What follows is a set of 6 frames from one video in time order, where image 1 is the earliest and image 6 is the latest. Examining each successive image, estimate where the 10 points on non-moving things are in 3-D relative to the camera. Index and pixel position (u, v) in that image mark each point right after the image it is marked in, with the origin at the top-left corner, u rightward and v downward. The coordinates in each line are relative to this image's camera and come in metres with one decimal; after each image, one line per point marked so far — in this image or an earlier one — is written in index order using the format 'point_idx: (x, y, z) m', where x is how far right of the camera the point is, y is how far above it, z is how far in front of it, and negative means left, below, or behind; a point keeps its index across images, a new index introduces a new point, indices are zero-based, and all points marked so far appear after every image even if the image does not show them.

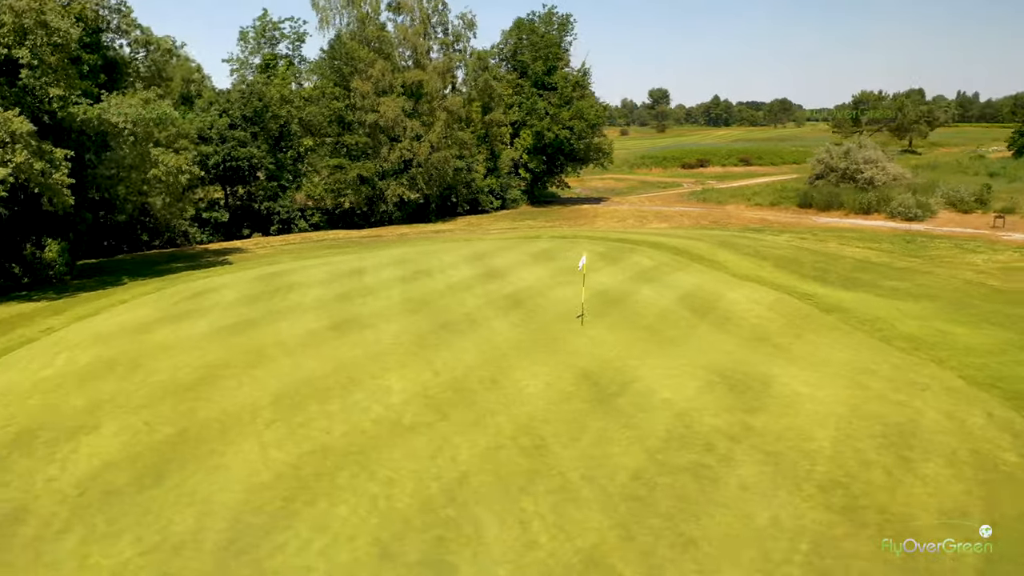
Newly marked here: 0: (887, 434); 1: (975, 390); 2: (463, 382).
0: (+4.7, -1.8, +10.3) m
1: (+6.8, -1.5, +12.1) m
2: (-0.7, -1.5, +13.0) m
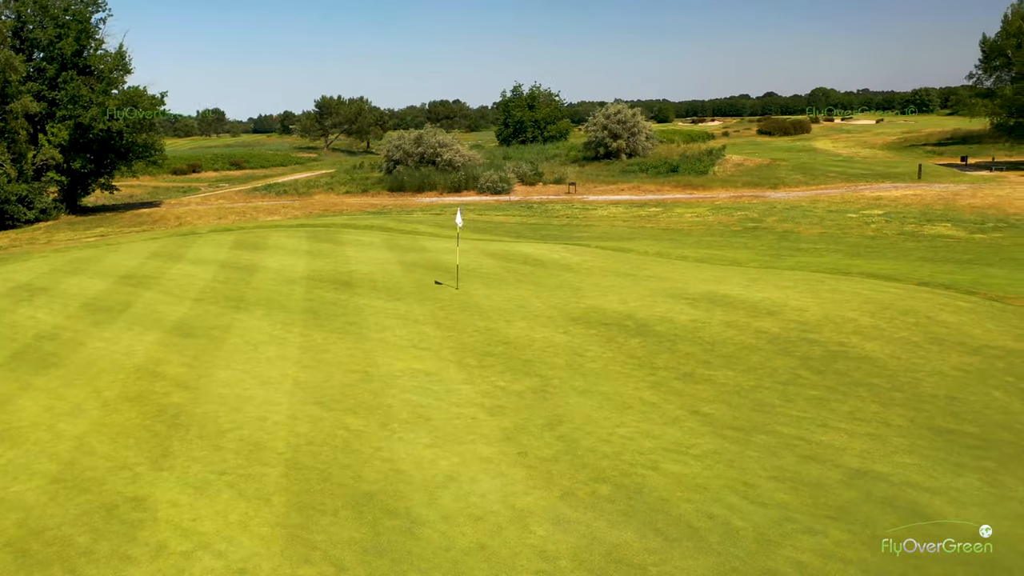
0: (+5.4, -0.3, +12.3) m
1: (+6.0, +0.2, +15.0) m
2: (-0.4, -0.8, +11.1) m
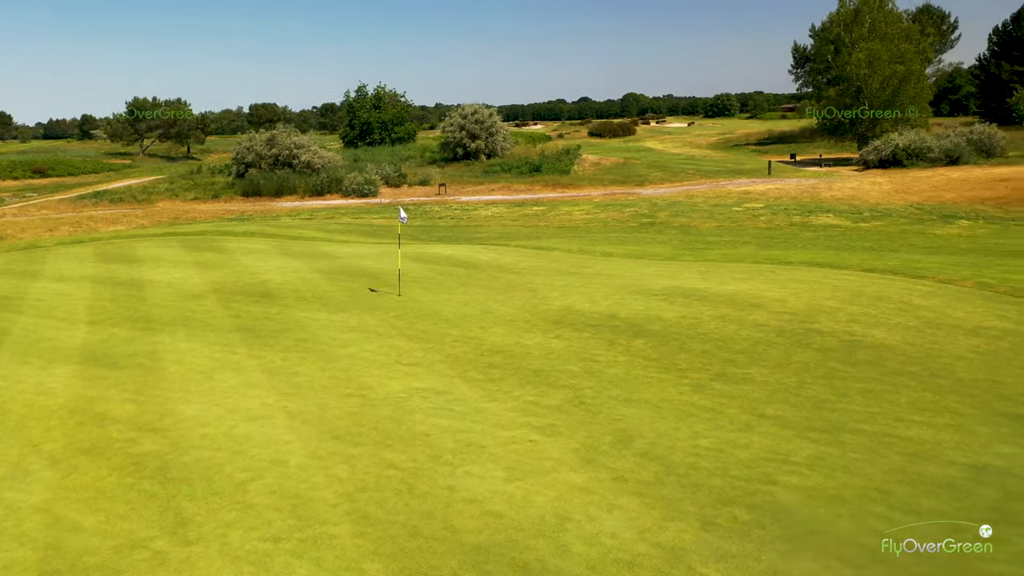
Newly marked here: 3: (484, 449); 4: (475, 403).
0: (+5.0, -0.1, +12.3) m
1: (+5.0, +0.4, +15.1) m
2: (-0.5, -0.9, +9.9) m
3: (-0.3, -1.4, +7.0) m
4: (-0.4, -1.2, +8.3) m
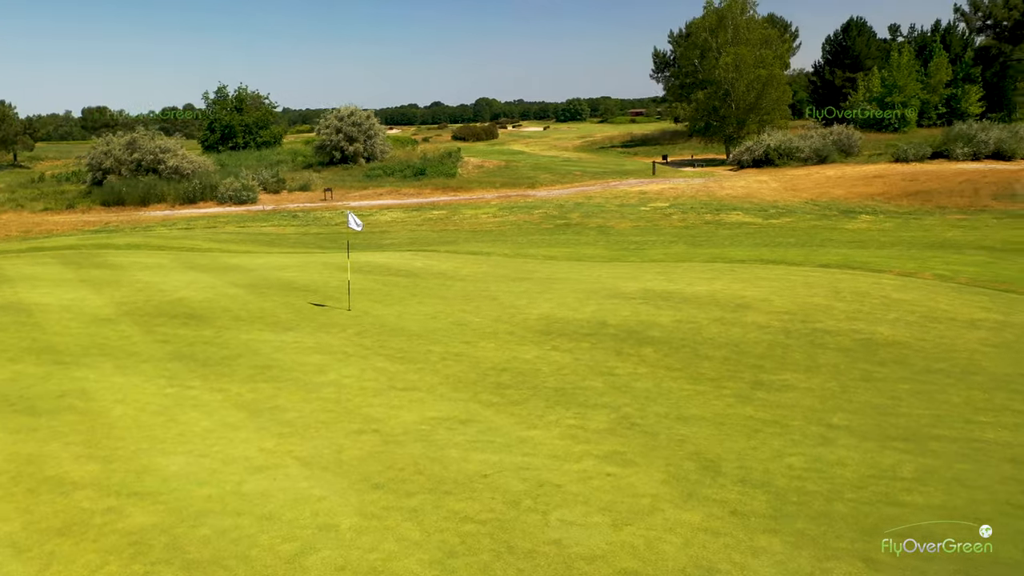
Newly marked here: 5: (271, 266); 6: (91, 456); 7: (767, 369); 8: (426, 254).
0: (+4.6, 0.0, +12.1) m
1: (+4.0, +0.4, +14.8) m
2: (-0.4, -1.0, +8.8) m
3: (+0.4, -1.5, +6.0) m
4: (0.0, -1.3, +7.2) m
5: (-4.8, +0.5, +16.5) m
6: (-3.5, -1.4, +6.8) m
7: (+2.7, -0.9, +8.8) m
8: (-1.9, +0.8, +18.2) m
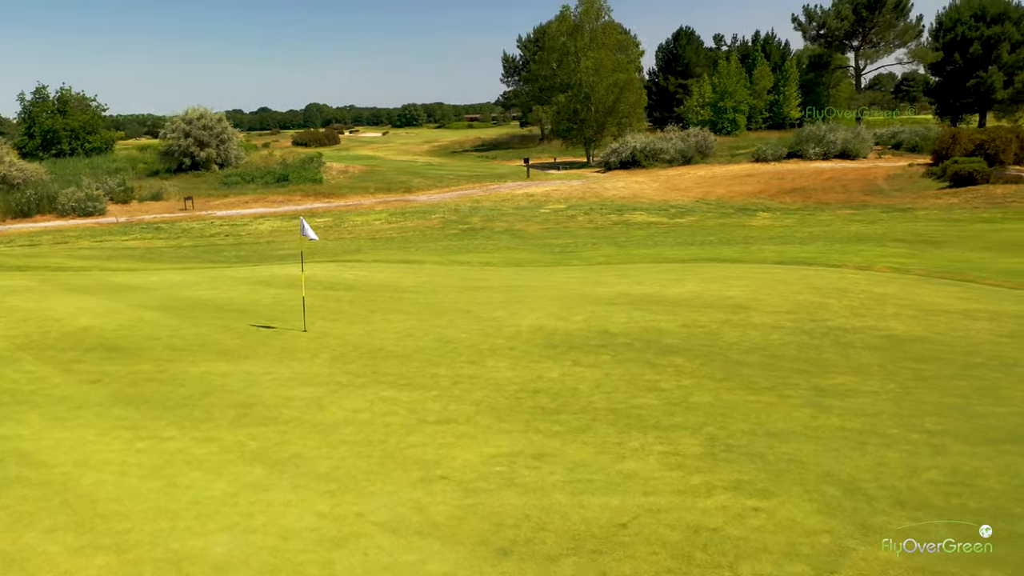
0: (+4.2, 0.0, +11.9) m
1: (+3.1, +0.4, +14.5) m
2: (0.0, -1.1, +7.7) m
3: (+1.3, -1.5, +5.1) m
4: (+0.7, -1.3, +6.2) m
5: (-5.9, +0.1, +14.4) m
6: (-2.7, -1.6, +5.1) m
7: (+3.0, -0.8, +8.2) m
8: (-3.4, +0.5, +16.7) m
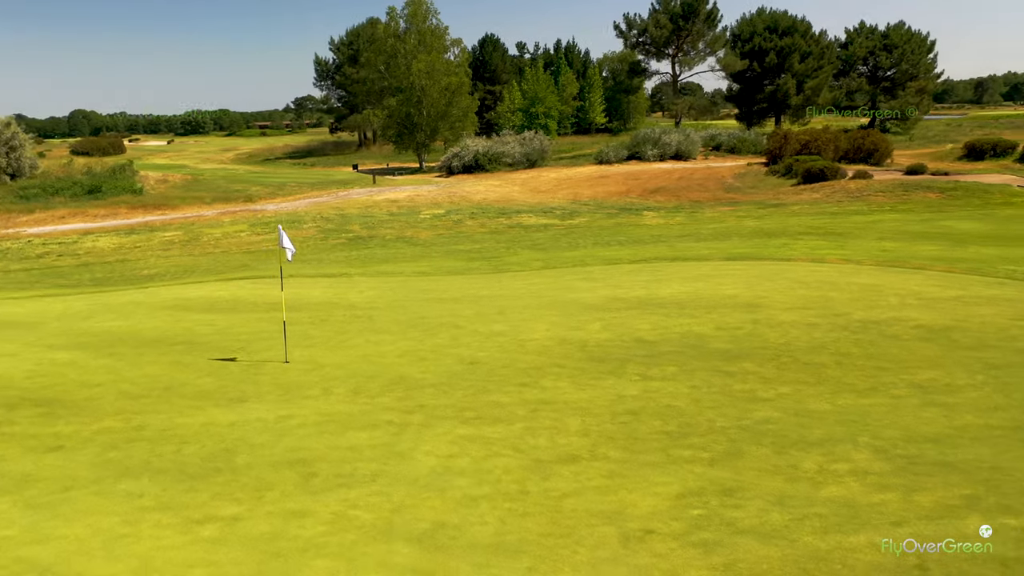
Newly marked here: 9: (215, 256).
0: (+3.9, +0.1, +11.7) m
1: (+2.2, +0.4, +14.0) m
2: (+0.9, -1.2, +6.6) m
3: (+2.8, -1.5, +4.4) m
4: (+1.9, -1.4, +5.4) m
5: (-6.5, -0.4, +11.8) m
6: (-1.0, -1.8, +3.5) m
7: (+3.7, -0.8, +7.9) m
8: (-4.6, +0.1, +14.5) m
9: (-7.0, +0.7, +19.3) m
